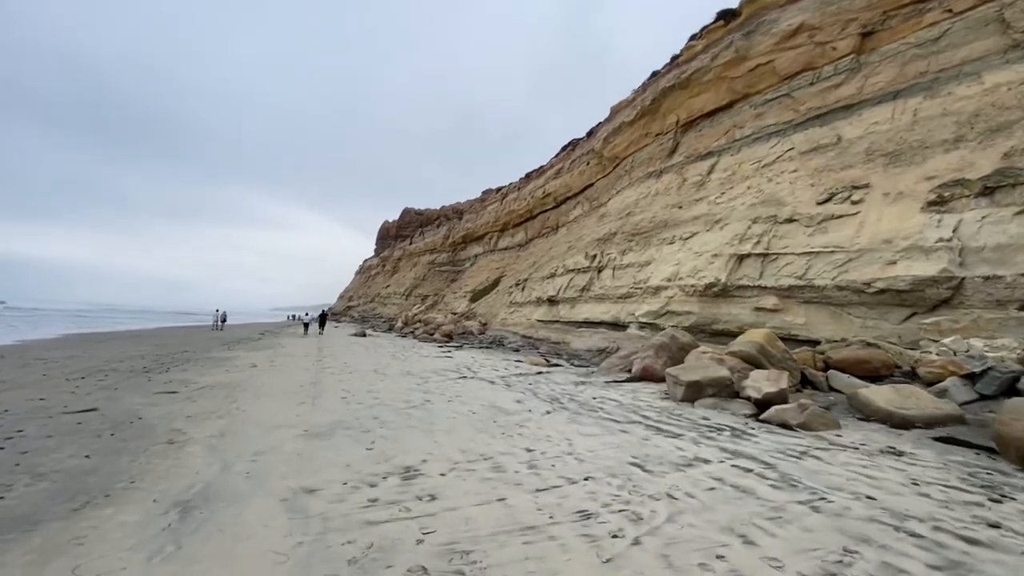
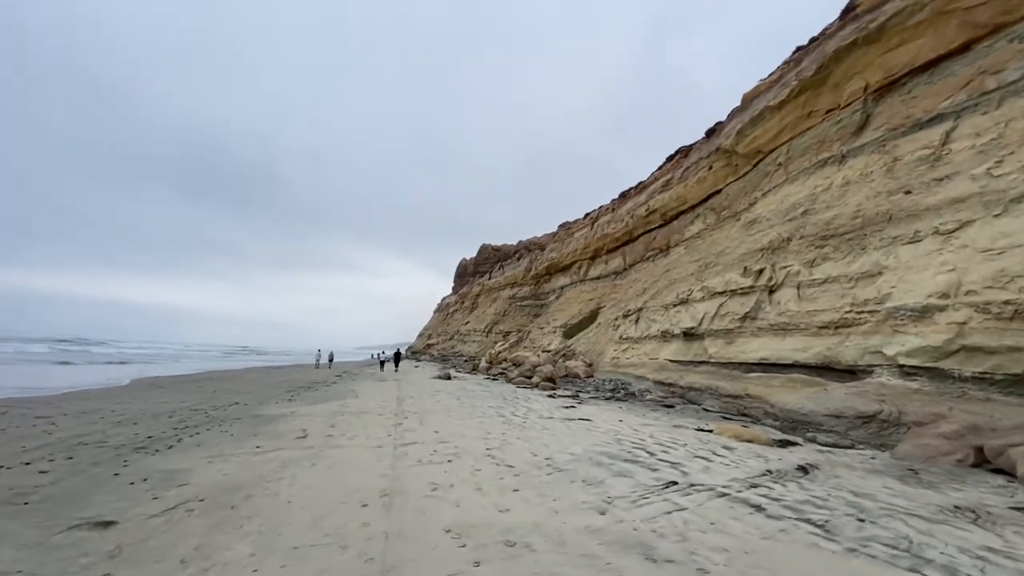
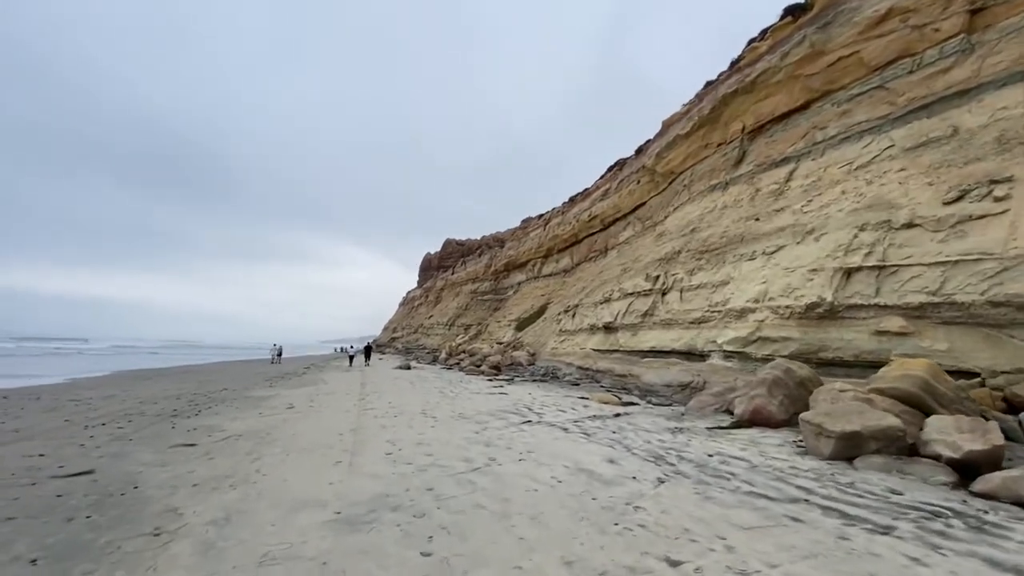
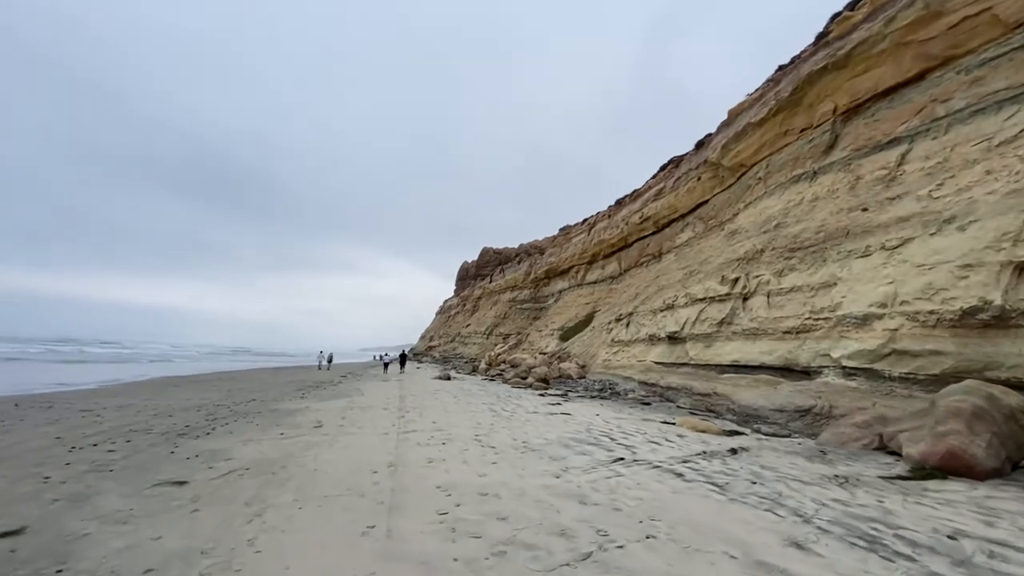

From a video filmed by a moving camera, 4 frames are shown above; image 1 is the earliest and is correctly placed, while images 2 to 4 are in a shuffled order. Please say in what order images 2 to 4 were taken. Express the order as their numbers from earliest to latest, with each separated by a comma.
3, 4, 2
